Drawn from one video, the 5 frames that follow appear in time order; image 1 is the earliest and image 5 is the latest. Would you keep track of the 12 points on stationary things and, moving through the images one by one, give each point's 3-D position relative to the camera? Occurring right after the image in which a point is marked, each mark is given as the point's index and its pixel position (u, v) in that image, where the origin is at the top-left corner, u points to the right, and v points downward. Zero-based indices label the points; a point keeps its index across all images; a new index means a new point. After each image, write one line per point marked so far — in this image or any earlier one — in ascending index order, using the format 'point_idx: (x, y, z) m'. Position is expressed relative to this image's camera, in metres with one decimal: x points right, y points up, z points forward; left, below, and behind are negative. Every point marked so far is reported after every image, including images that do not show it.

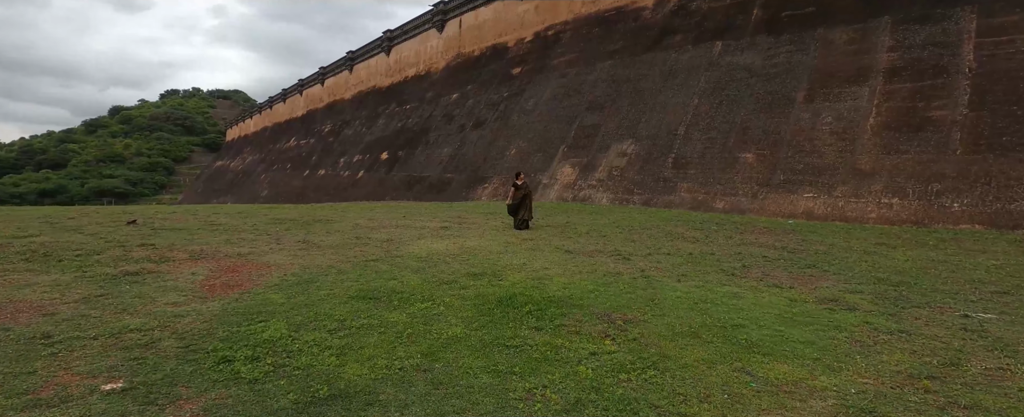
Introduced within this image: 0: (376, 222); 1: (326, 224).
0: (-2.4, -0.2, +9.1) m
1: (-3.1, -0.3, +8.4) m
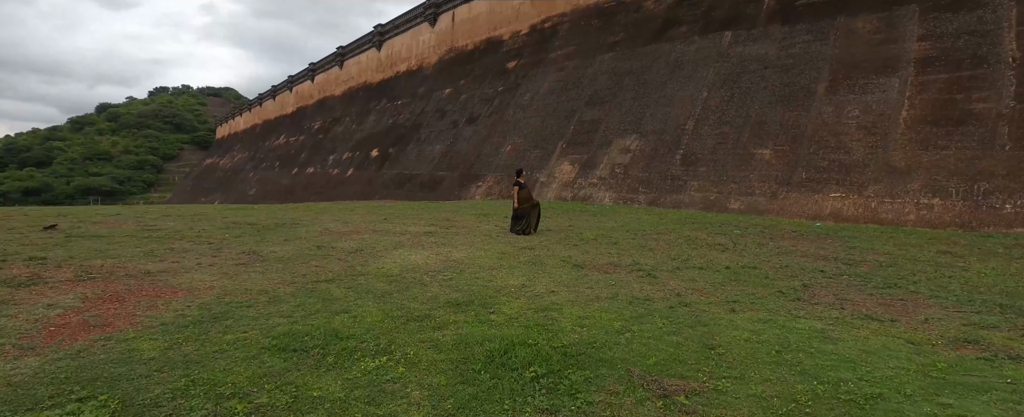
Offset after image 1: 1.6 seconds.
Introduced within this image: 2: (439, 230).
0: (-2.5, -0.3, +7.9) m
1: (-3.2, -0.3, +7.1) m
2: (-1.1, -0.3, +7.4) m
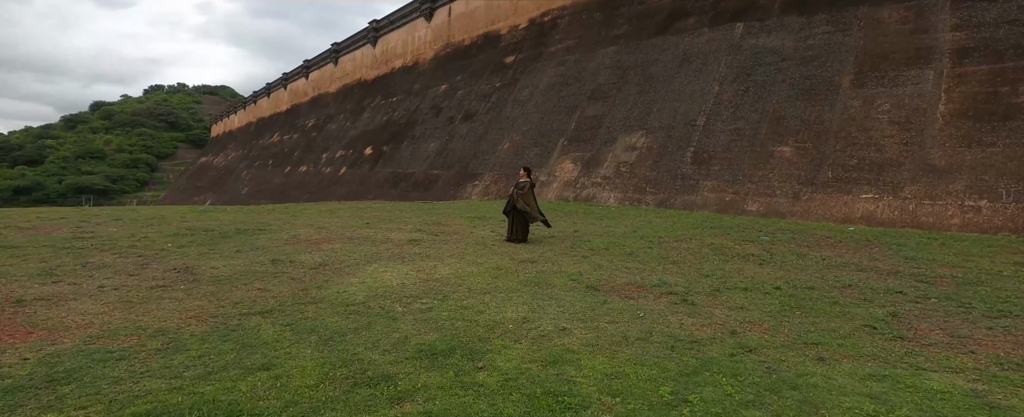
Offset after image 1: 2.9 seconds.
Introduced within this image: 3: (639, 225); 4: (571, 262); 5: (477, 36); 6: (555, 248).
0: (-2.5, -0.3, +6.9) m
1: (-3.2, -0.3, +6.1) m
2: (-1.1, -0.4, +6.4) m
3: (+2.0, -0.3, +8.1) m
4: (+0.6, -0.5, +5.0) m
5: (-1.3, +6.3, +18.4) m
6: (+0.5, -0.5, +5.9) m
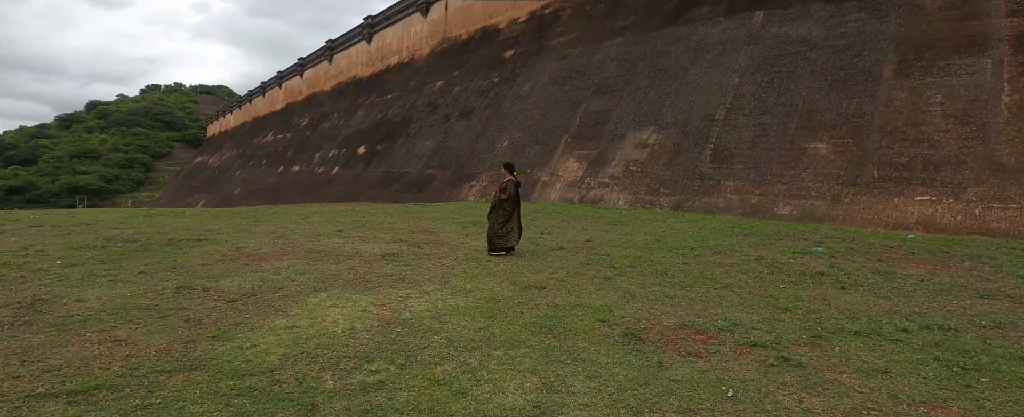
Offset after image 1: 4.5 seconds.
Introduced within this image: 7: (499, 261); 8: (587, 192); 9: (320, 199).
0: (-2.5, -0.4, +5.6) m
1: (-3.2, -0.4, +4.8) m
2: (-1.1, -0.4, +5.1) m
3: (+2.1, -0.3, +6.8) m
4: (+0.6, -0.6, +3.7) m
5: (-1.3, +6.2, +17.1) m
6: (+0.5, -0.5, +4.6) m
7: (-0.1, -0.5, +4.8) m
8: (+1.5, +0.3, +9.5) m
9: (-6.9, +0.3, +17.7) m
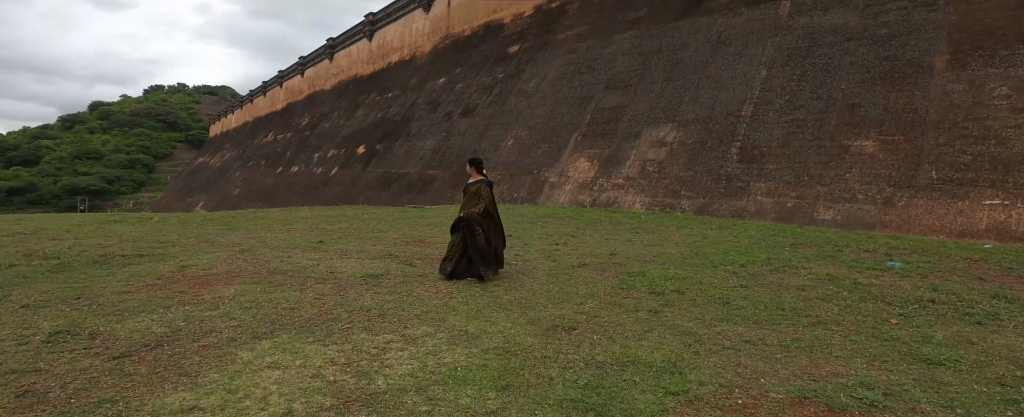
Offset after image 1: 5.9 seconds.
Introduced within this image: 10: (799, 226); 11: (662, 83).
0: (-2.4, -0.4, +4.6) m
1: (-3.0, -0.4, +3.8) m
2: (-1.0, -0.5, +4.1) m
3: (+2.2, -0.4, +5.8) m
4: (+0.7, -0.6, +2.7) m
5: (-1.0, +6.1, +16.1) m
6: (+0.6, -0.6, +3.6) m
7: (0.0, -0.6, +3.7) m
8: (+1.6, +0.2, +8.4) m
9: (-6.6, +0.3, +16.7) m
10: (+3.6, -0.2, +5.9) m
11: (+3.0, +2.4, +9.0) m
